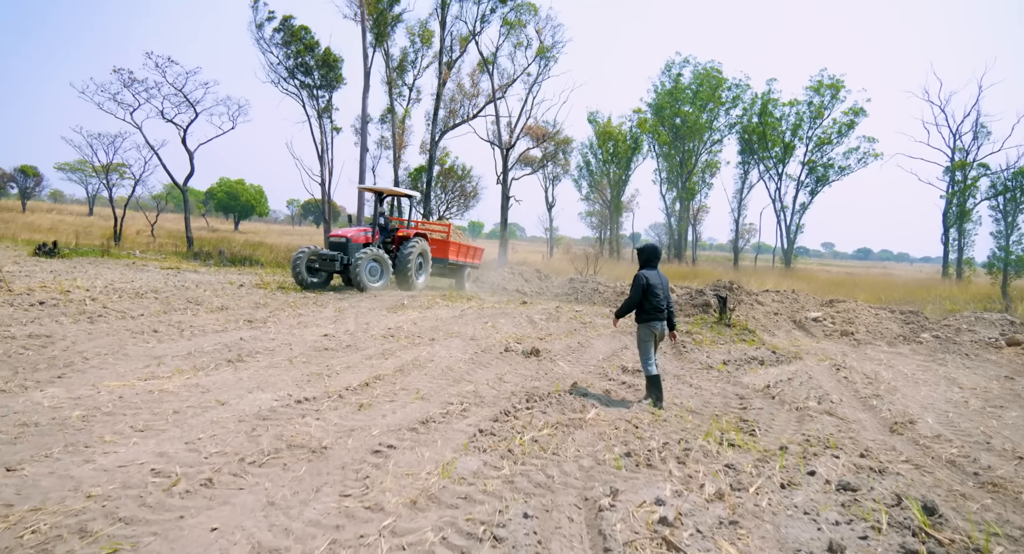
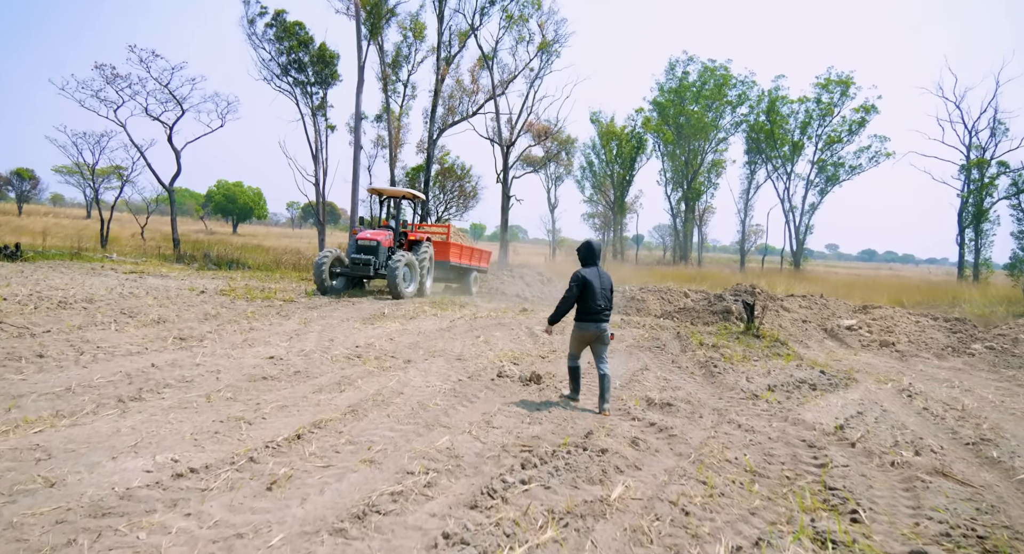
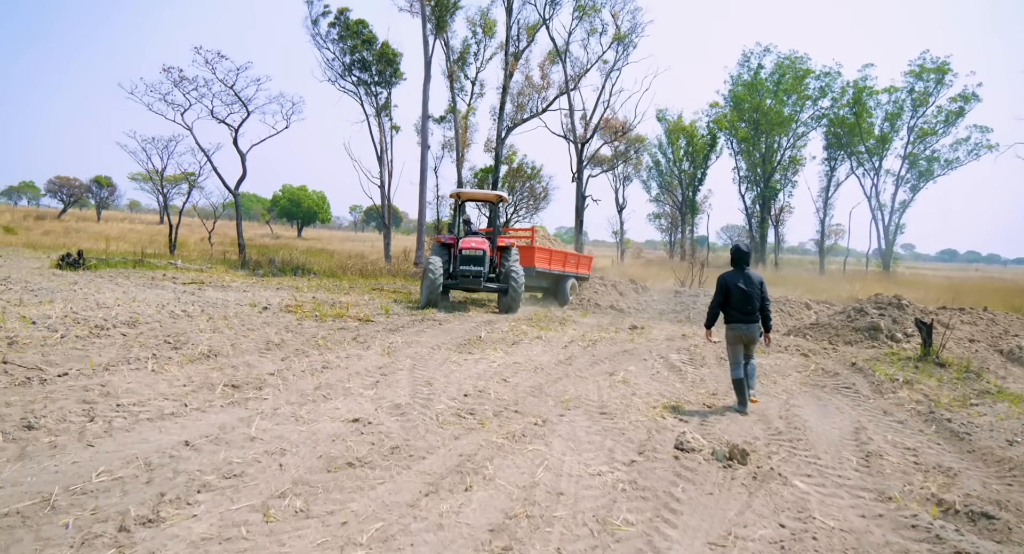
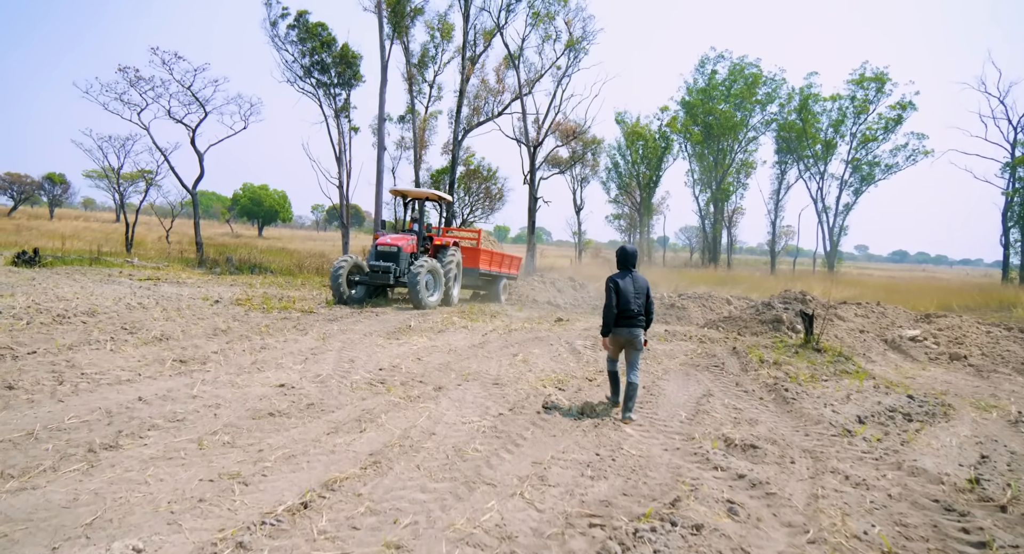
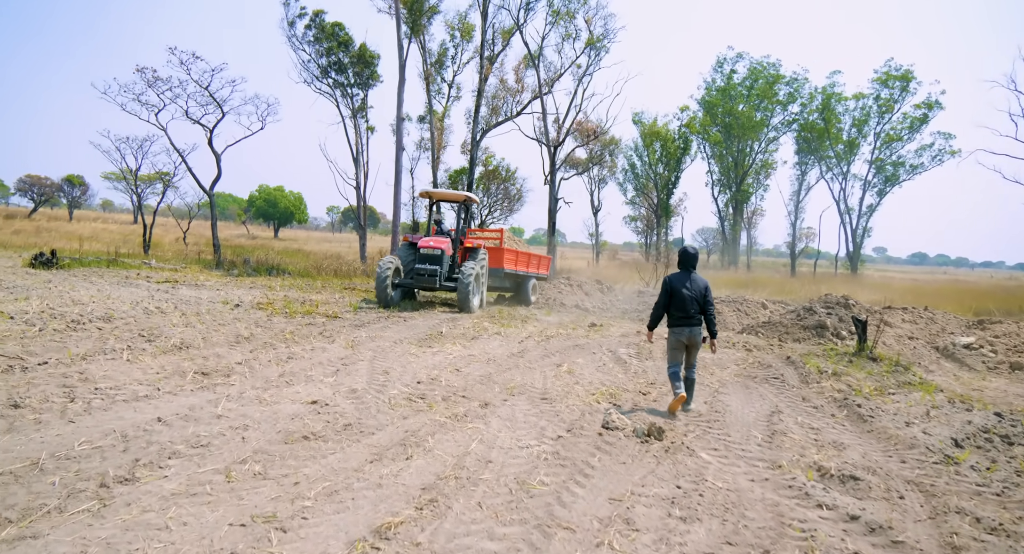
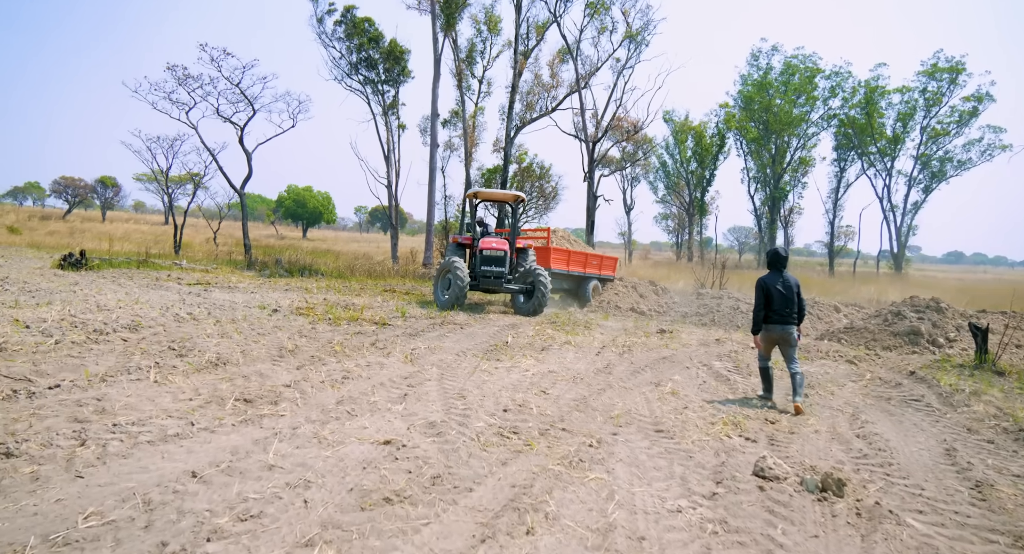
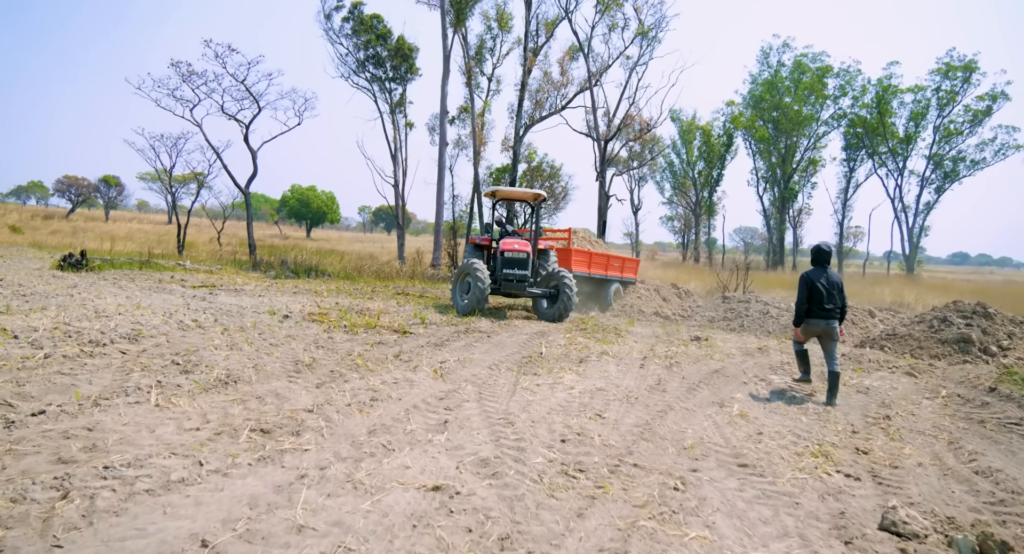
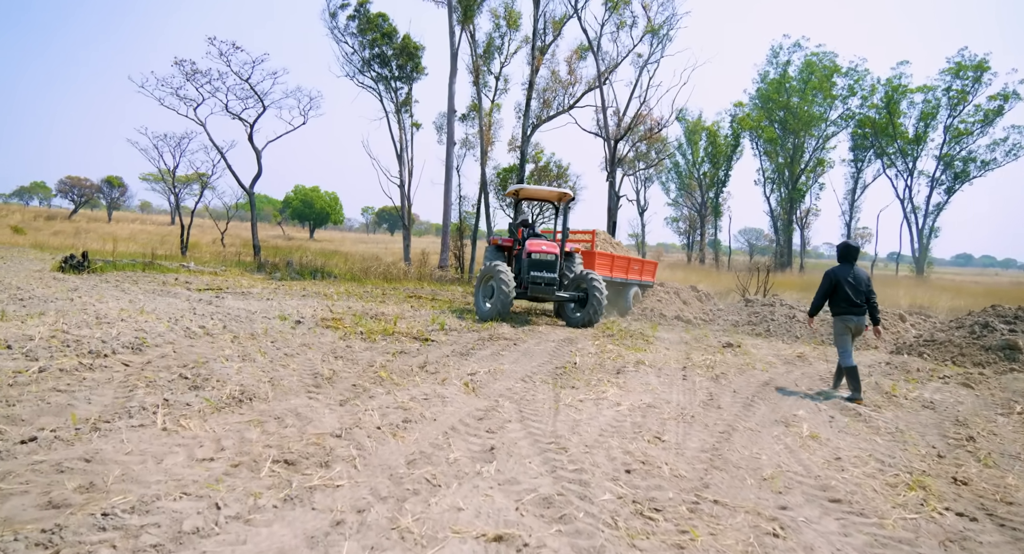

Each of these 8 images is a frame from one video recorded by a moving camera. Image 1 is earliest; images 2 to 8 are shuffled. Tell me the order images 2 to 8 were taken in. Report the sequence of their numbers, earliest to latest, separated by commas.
2, 4, 5, 3, 6, 7, 8
